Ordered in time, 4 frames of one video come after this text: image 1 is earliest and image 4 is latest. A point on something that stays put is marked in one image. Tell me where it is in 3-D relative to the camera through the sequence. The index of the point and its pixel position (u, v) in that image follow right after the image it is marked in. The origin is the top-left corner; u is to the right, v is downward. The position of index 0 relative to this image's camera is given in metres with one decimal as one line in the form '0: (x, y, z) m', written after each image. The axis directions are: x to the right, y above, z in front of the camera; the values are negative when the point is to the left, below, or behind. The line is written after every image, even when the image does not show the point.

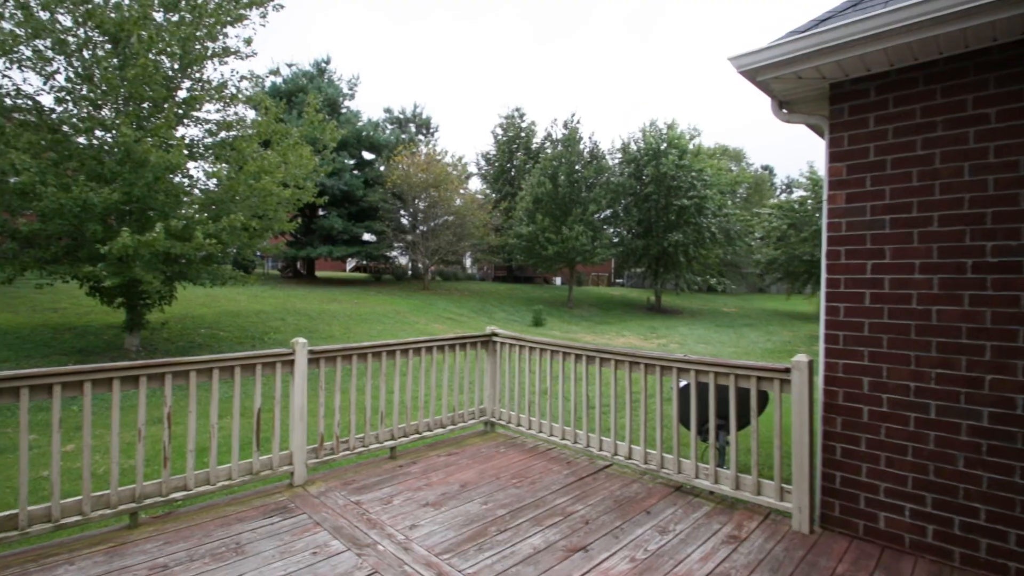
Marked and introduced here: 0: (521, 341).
0: (+0.1, -0.4, +4.0) m
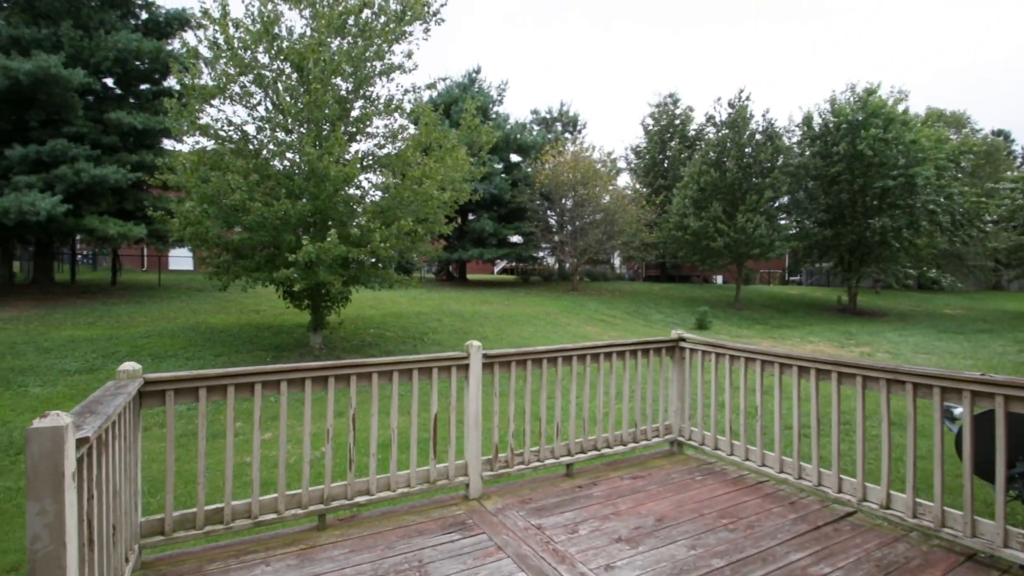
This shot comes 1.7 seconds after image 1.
0: (+1.3, -0.4, +3.4) m
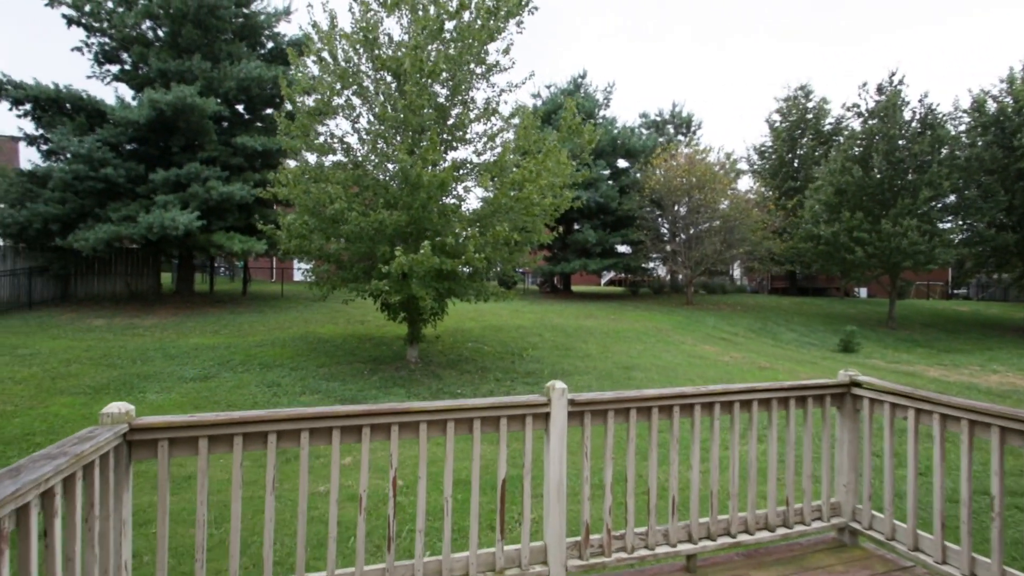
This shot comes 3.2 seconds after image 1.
0: (+1.8, -0.5, +2.3) m
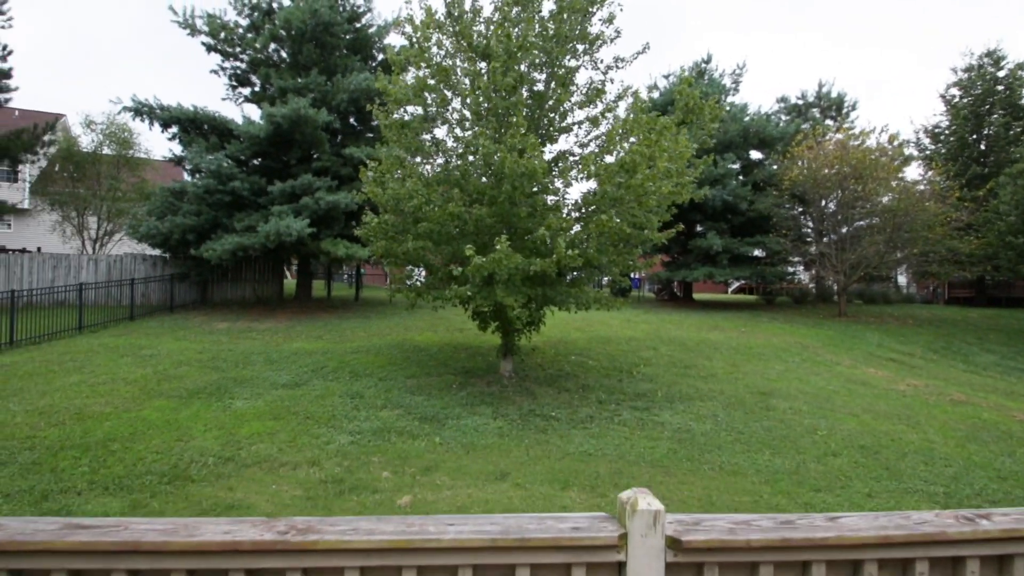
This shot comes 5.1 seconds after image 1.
0: (+1.8, -0.5, +0.8) m
